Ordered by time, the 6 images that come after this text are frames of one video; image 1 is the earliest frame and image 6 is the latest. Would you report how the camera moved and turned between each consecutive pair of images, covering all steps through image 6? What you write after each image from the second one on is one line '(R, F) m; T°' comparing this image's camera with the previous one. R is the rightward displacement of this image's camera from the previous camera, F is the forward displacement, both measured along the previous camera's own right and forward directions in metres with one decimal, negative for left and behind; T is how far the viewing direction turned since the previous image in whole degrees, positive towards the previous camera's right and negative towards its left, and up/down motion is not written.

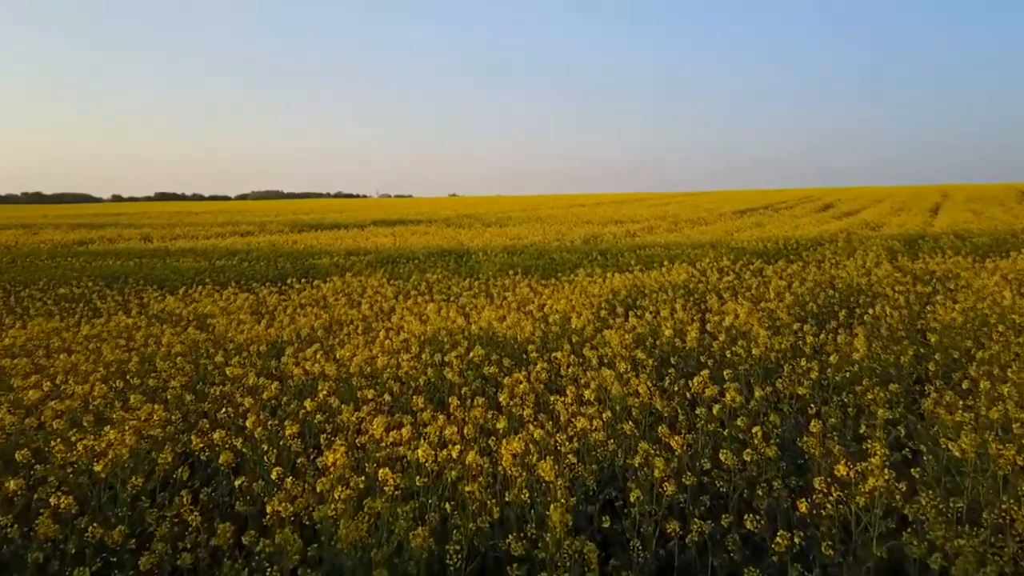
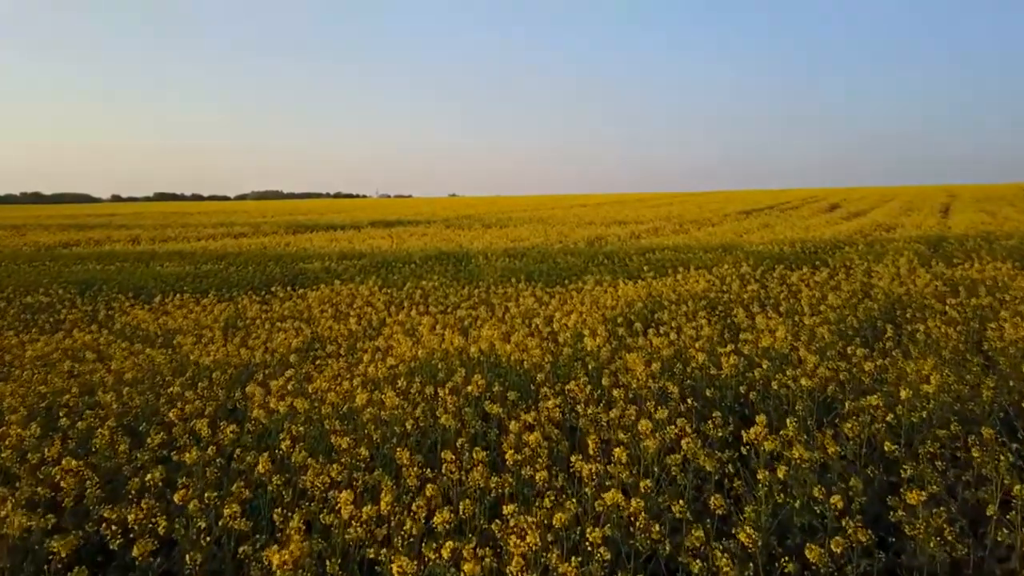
(-0.1, +1.1) m; 0°
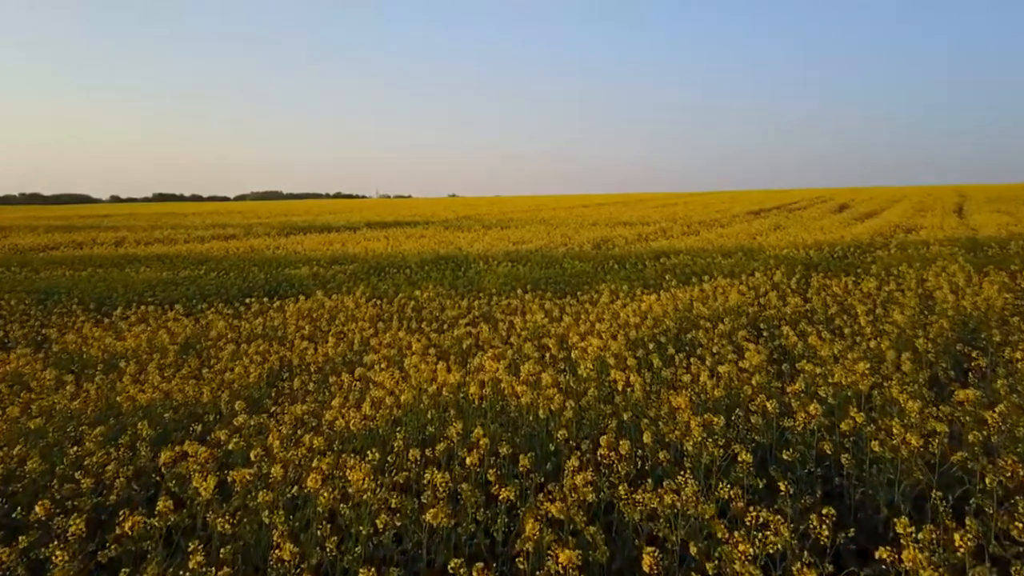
(-0.1, +1.5) m; 0°
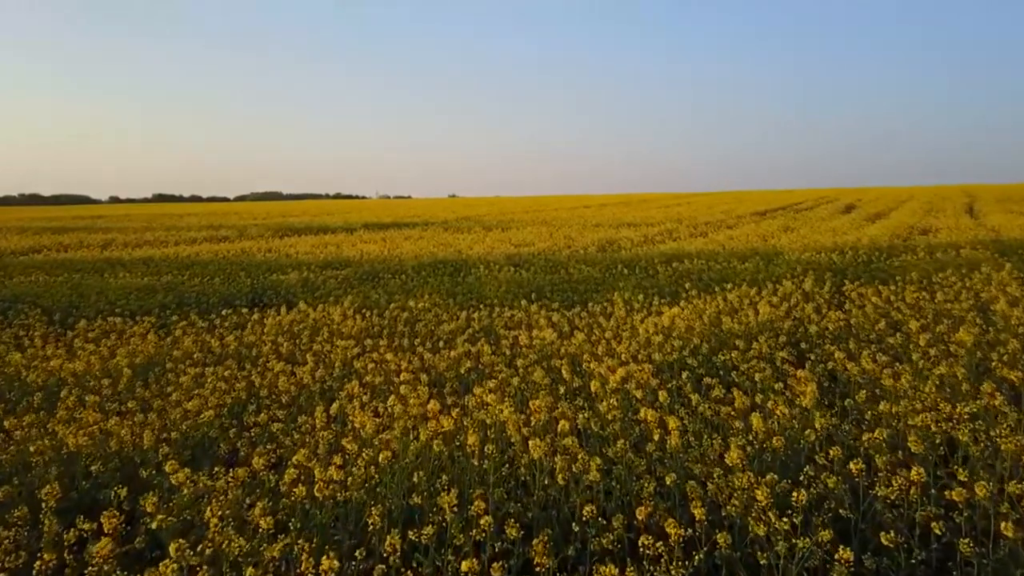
(-0.1, +1.1) m; 0°
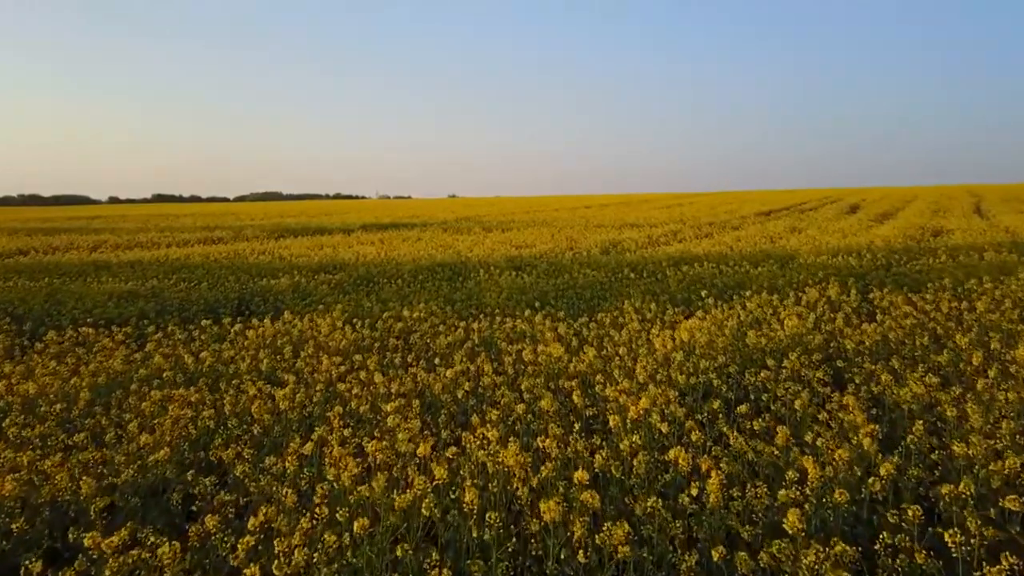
(0.0, +0.8) m; 0°
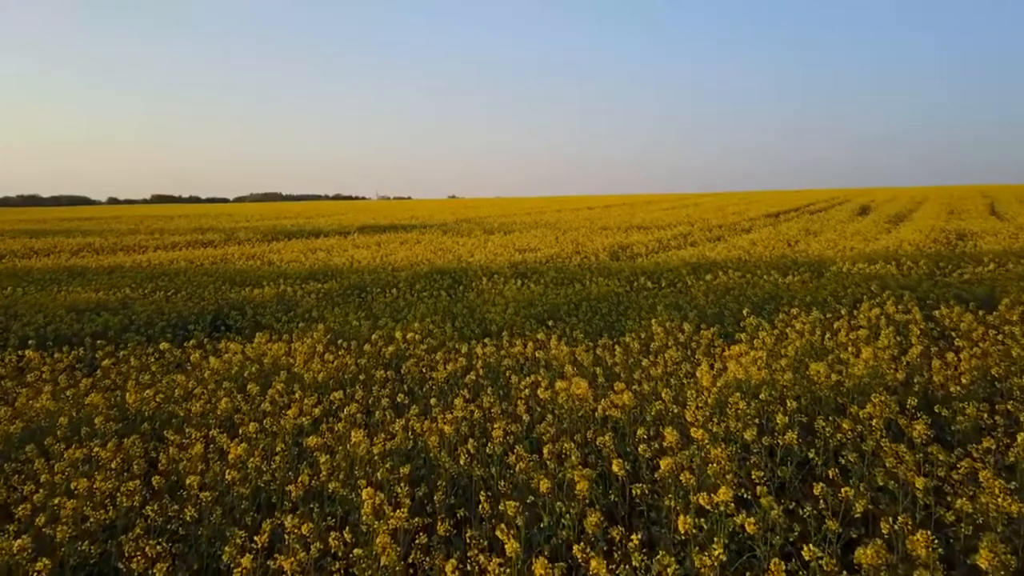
(-0.1, +1.4) m; 0°
